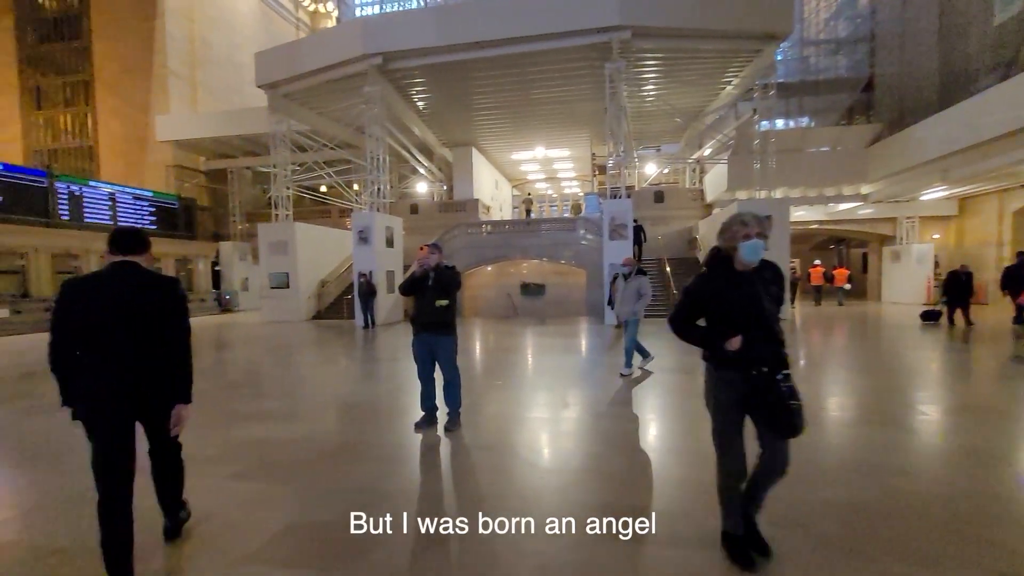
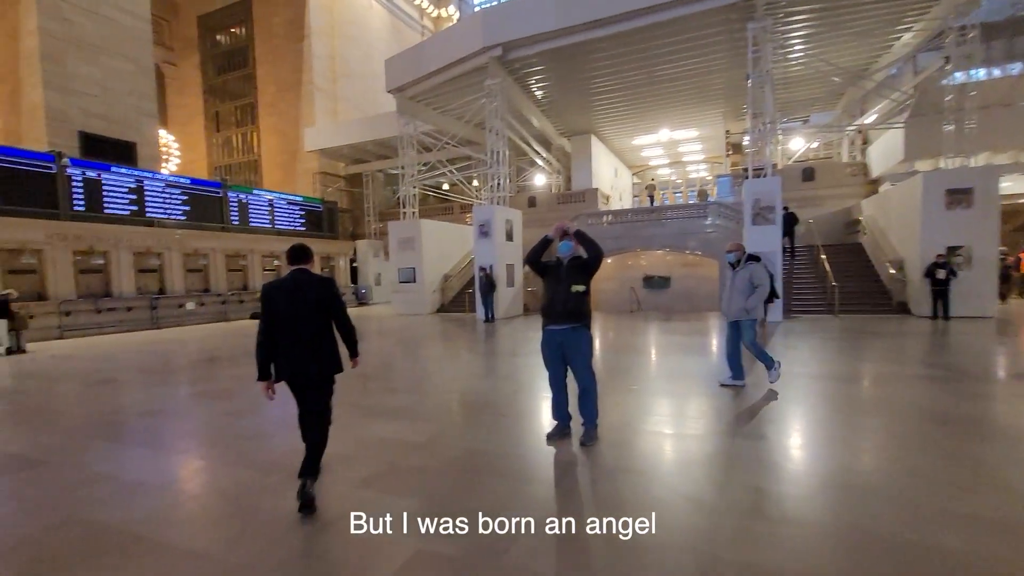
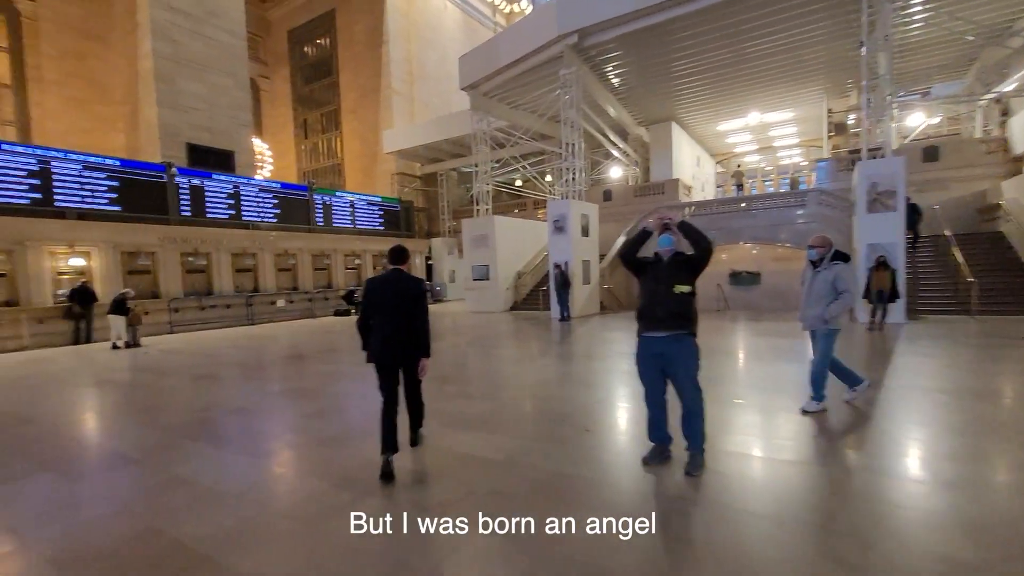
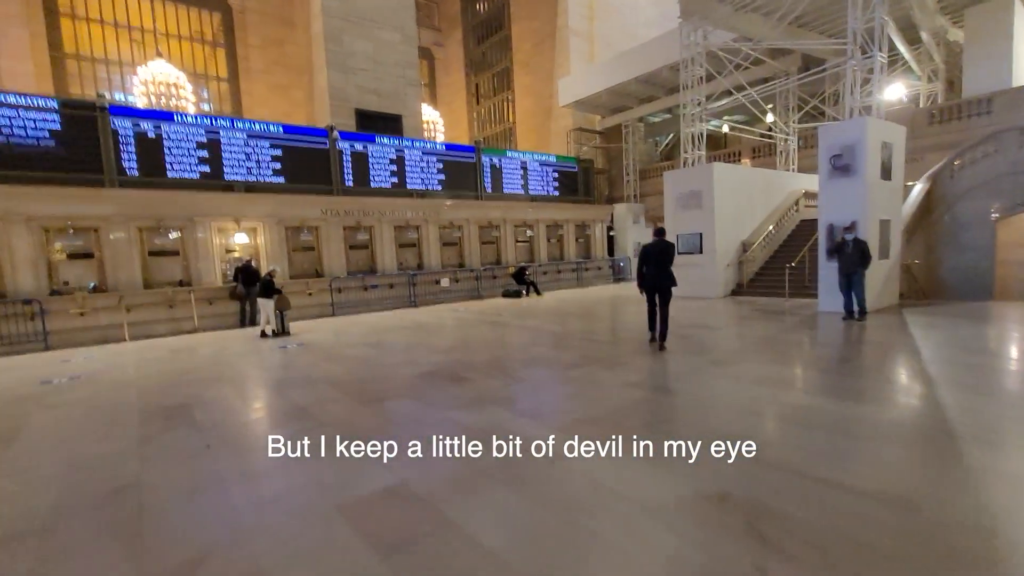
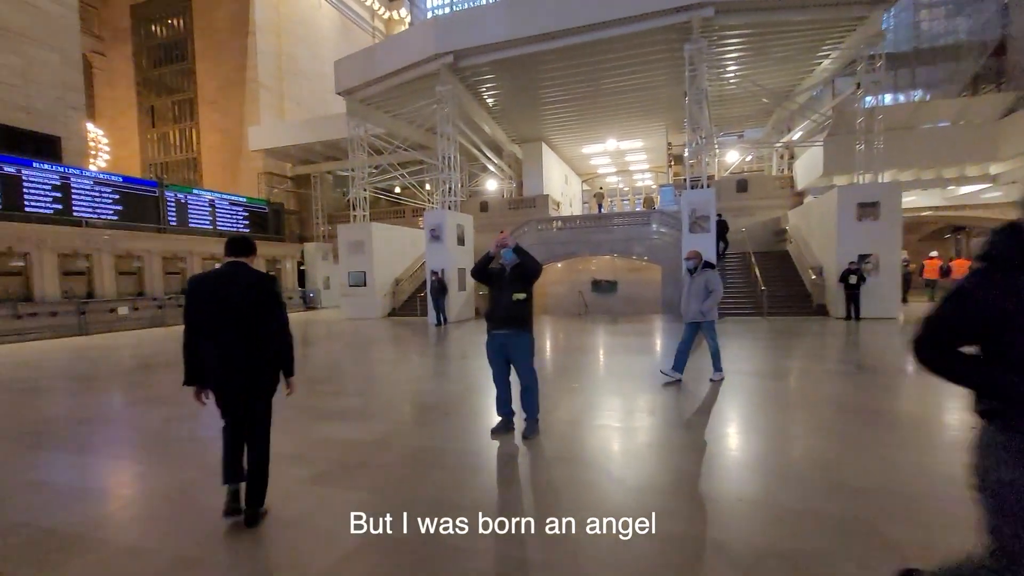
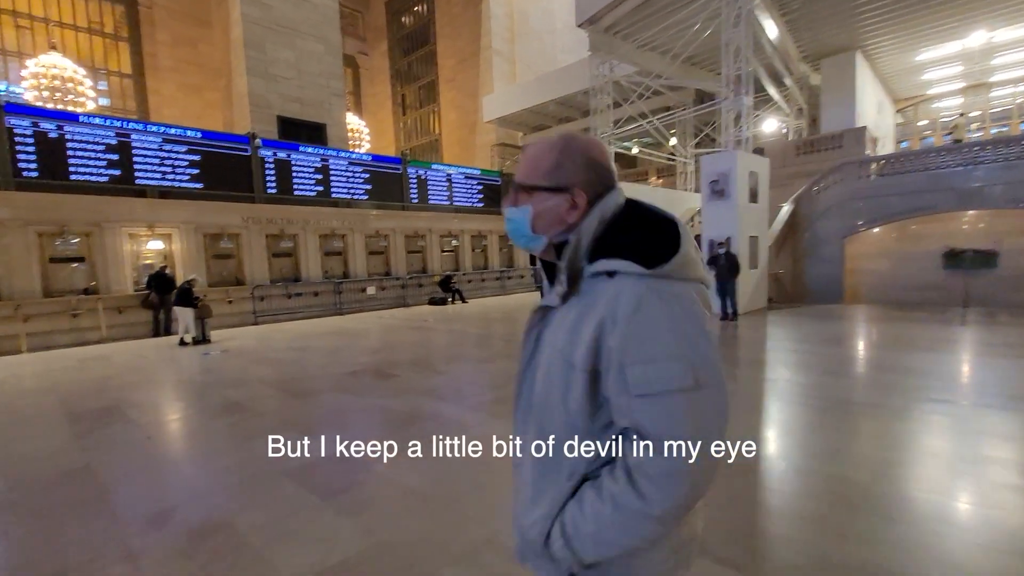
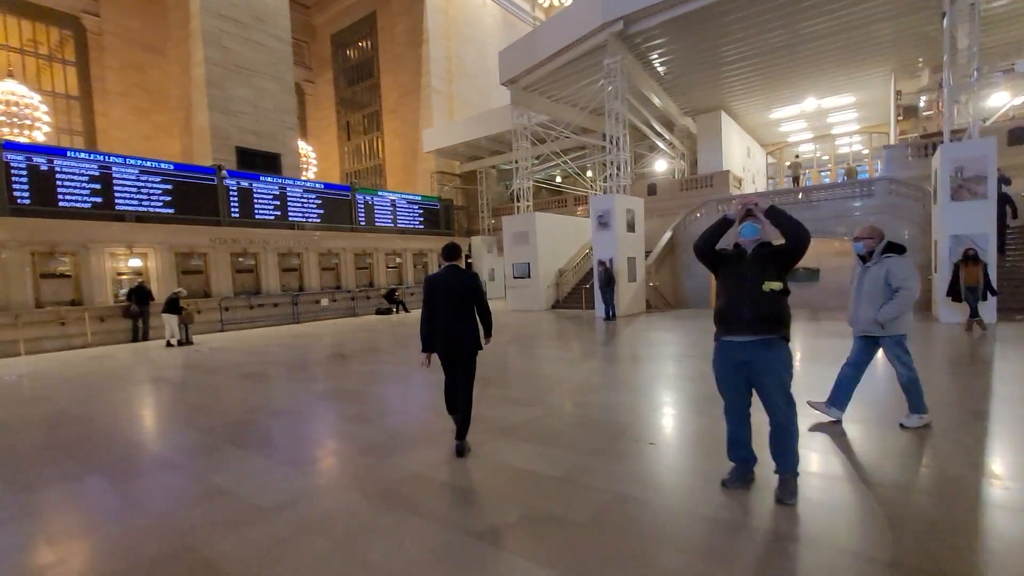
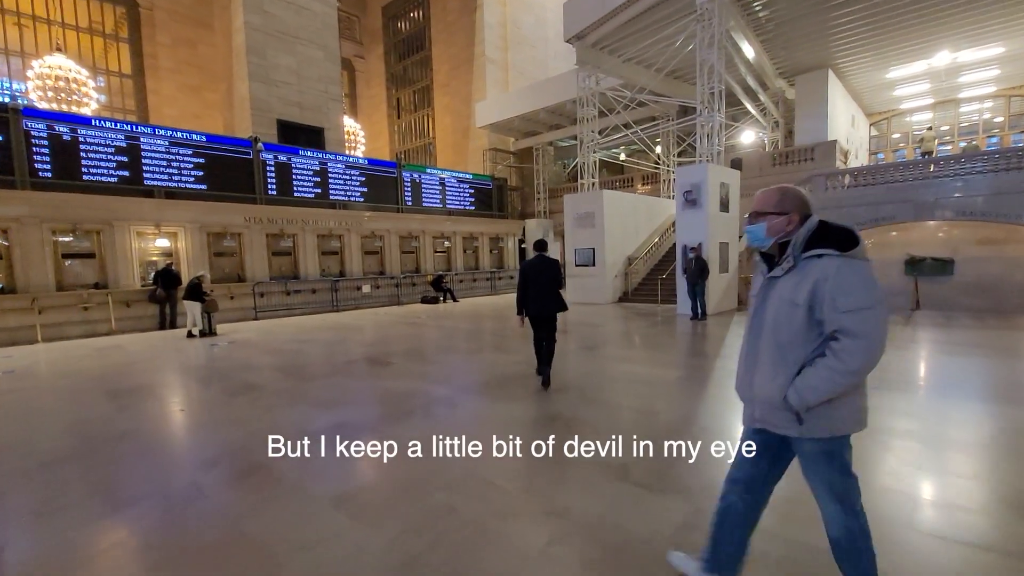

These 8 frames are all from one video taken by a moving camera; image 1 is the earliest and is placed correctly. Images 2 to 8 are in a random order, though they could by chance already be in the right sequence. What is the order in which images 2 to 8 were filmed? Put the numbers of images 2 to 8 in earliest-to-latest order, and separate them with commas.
5, 2, 3, 7, 8, 6, 4
